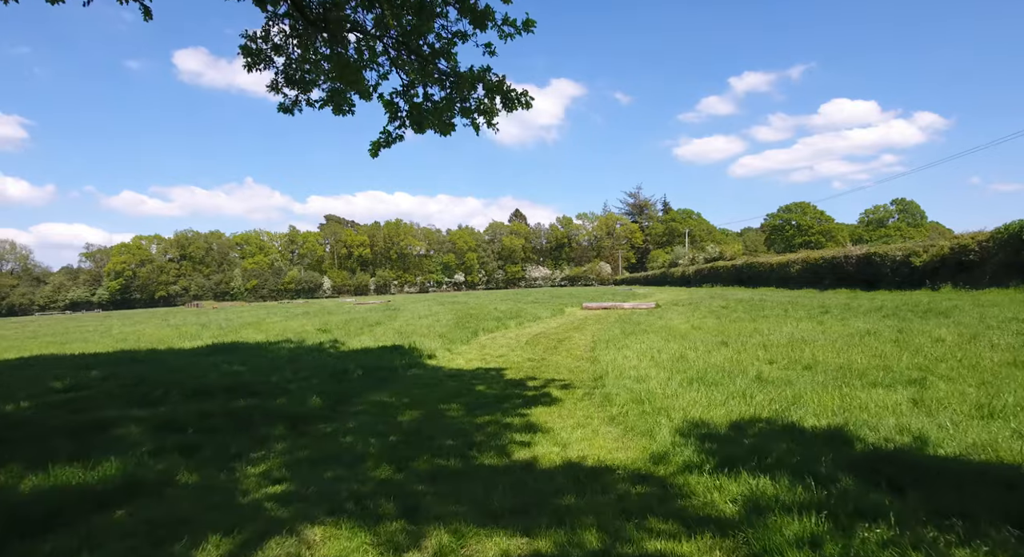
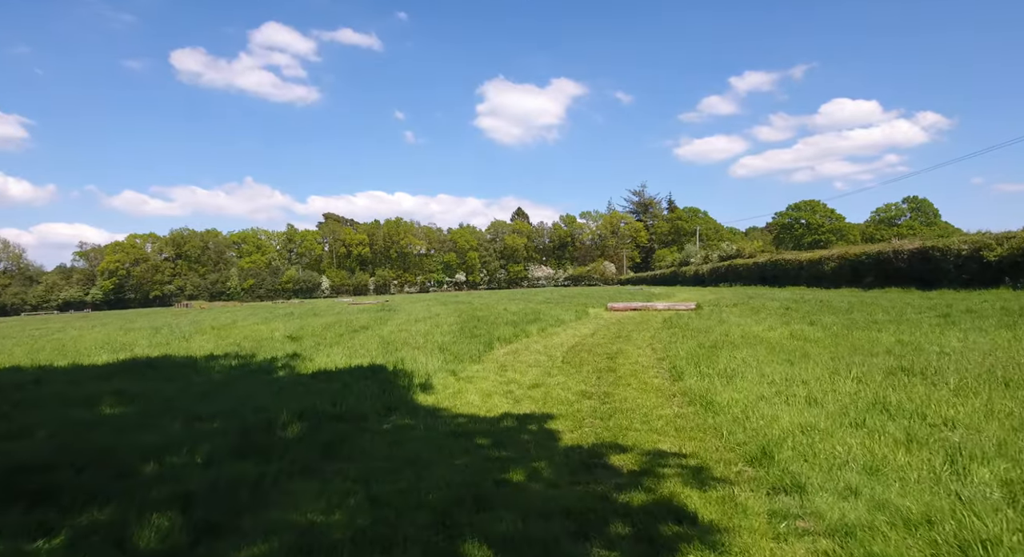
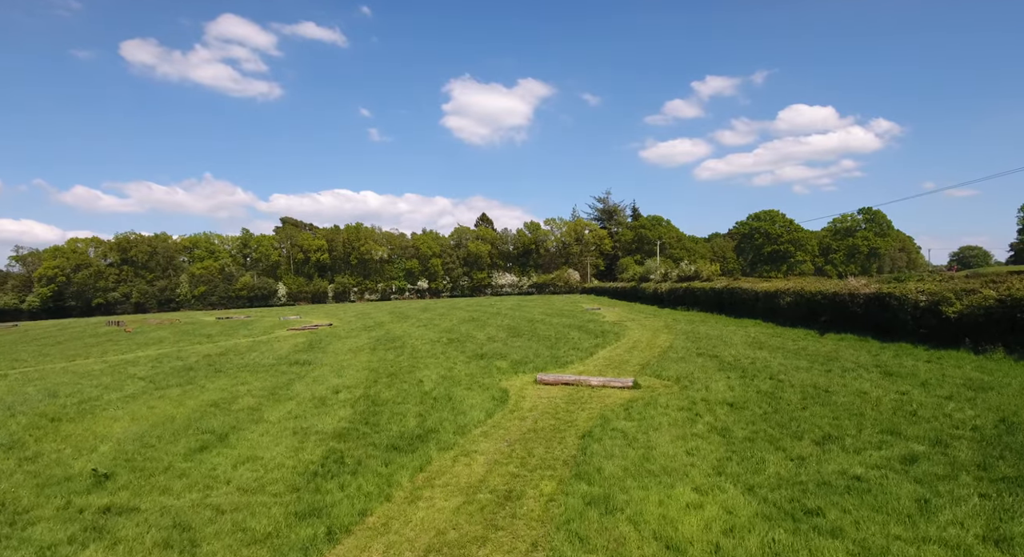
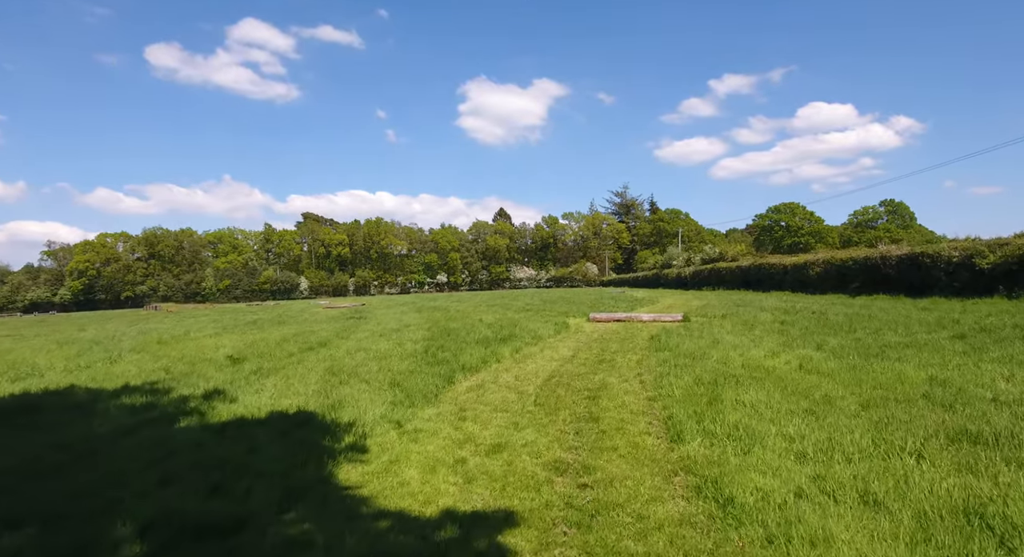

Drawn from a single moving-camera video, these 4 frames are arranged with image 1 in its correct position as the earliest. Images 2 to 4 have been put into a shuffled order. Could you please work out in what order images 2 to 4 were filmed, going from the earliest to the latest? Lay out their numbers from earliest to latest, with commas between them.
2, 4, 3
